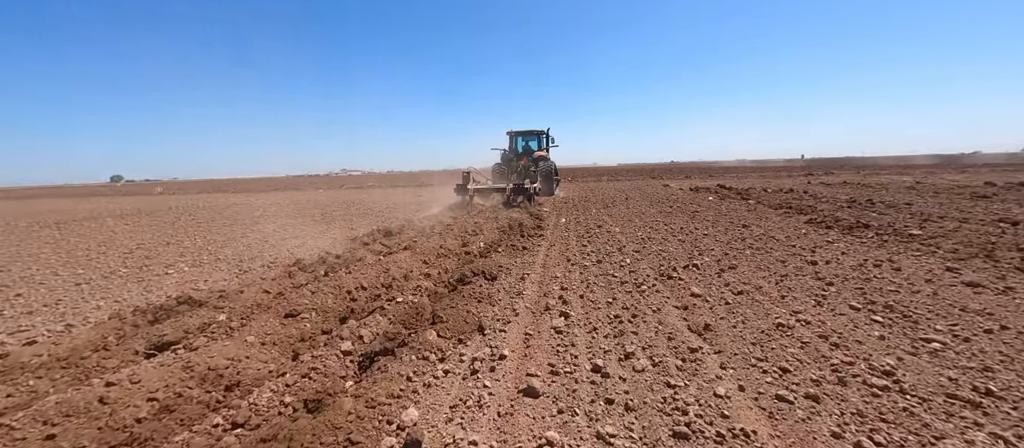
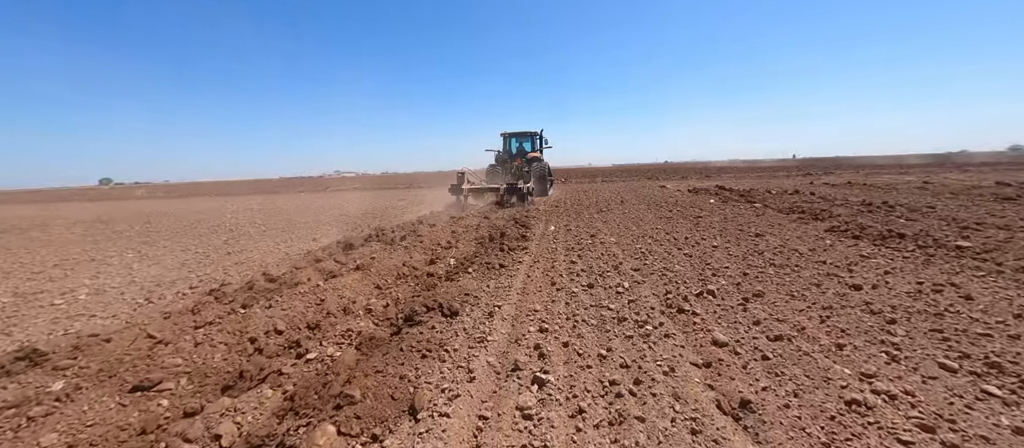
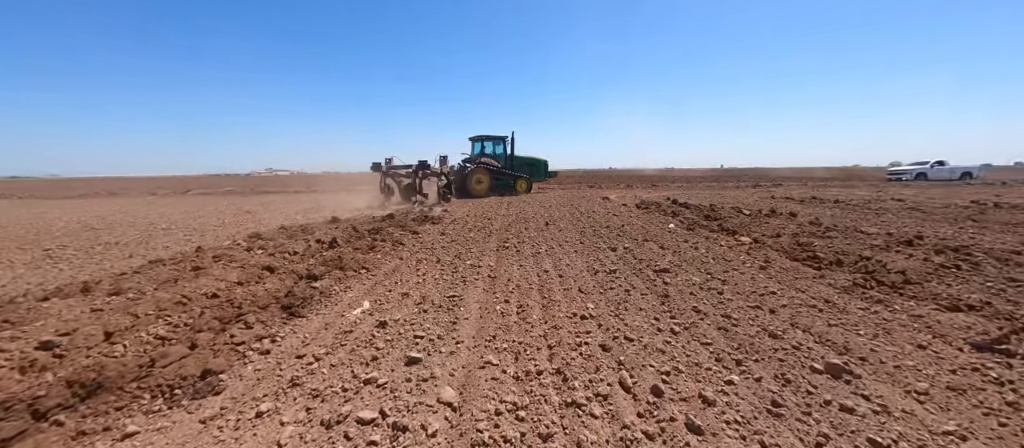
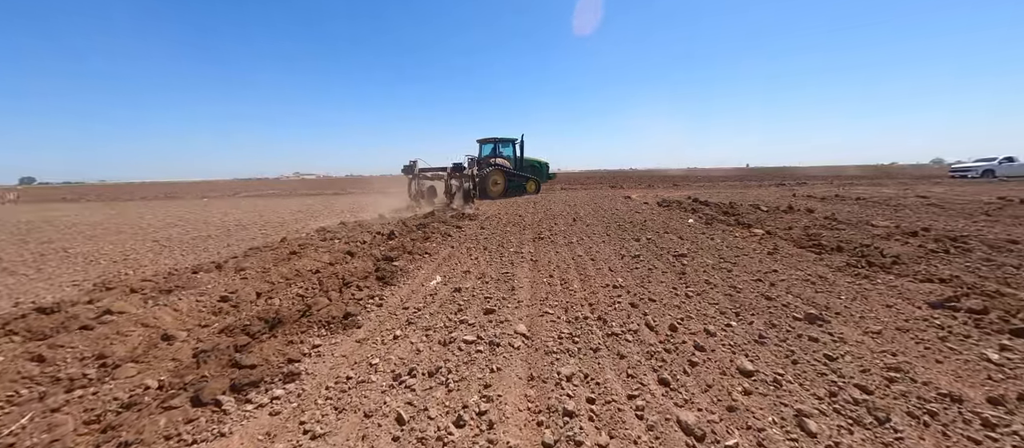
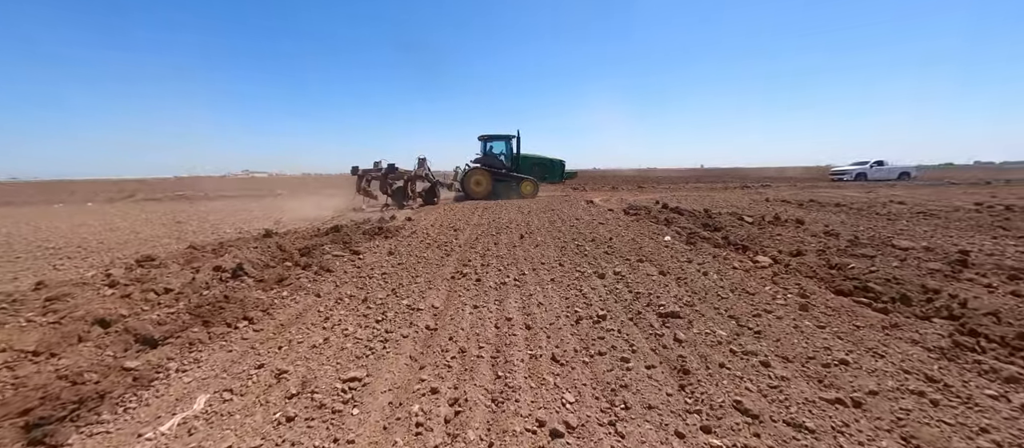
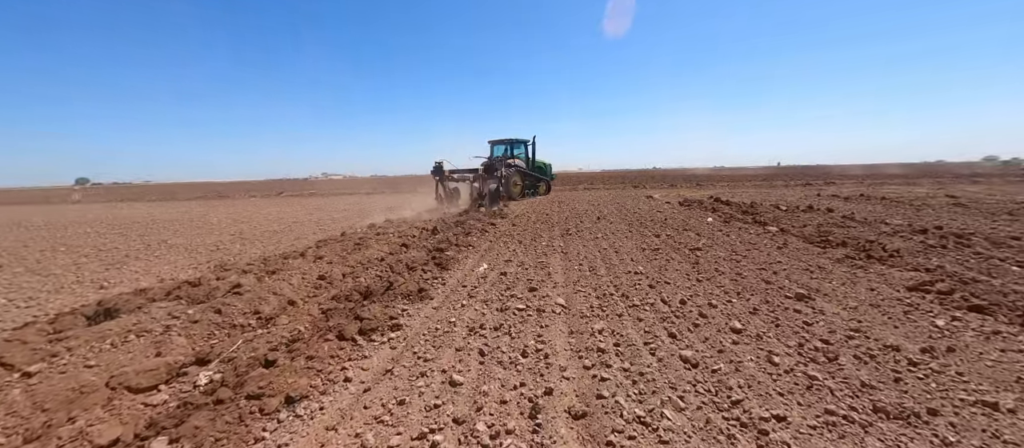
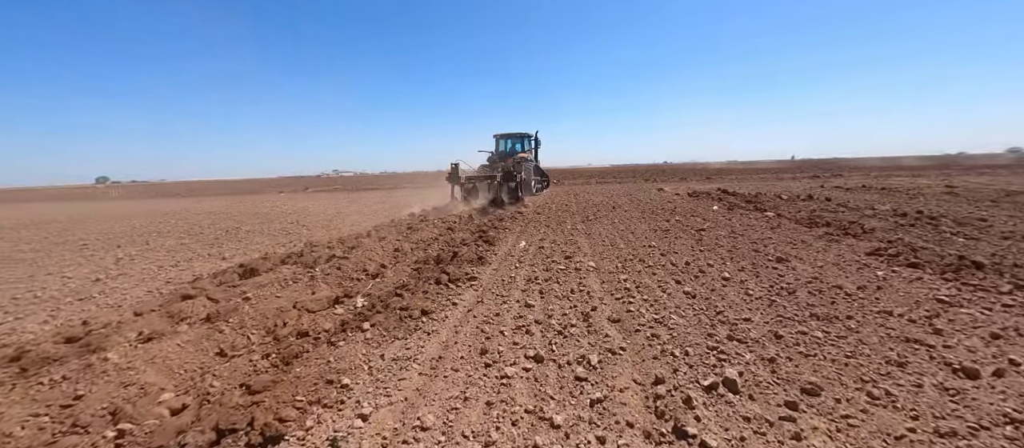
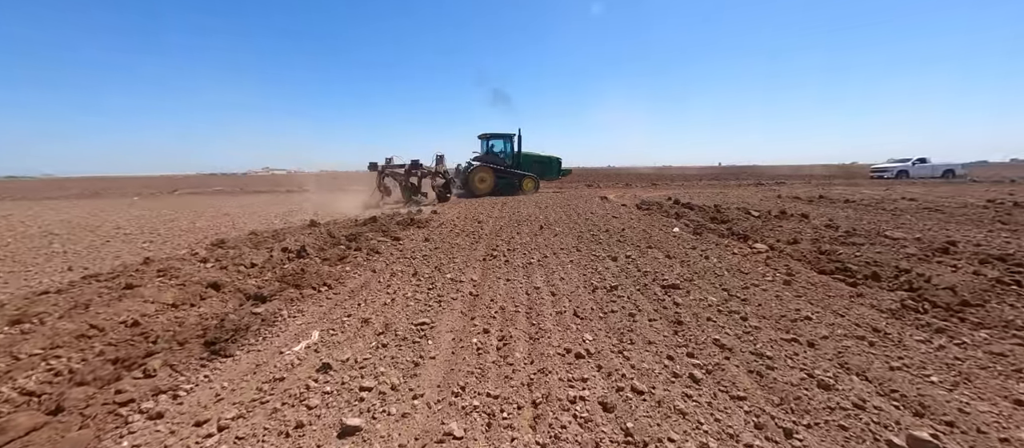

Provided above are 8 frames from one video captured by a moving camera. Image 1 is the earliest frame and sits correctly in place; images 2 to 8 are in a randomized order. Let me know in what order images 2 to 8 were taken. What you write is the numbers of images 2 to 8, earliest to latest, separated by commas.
2, 7, 6, 4, 3, 8, 5
